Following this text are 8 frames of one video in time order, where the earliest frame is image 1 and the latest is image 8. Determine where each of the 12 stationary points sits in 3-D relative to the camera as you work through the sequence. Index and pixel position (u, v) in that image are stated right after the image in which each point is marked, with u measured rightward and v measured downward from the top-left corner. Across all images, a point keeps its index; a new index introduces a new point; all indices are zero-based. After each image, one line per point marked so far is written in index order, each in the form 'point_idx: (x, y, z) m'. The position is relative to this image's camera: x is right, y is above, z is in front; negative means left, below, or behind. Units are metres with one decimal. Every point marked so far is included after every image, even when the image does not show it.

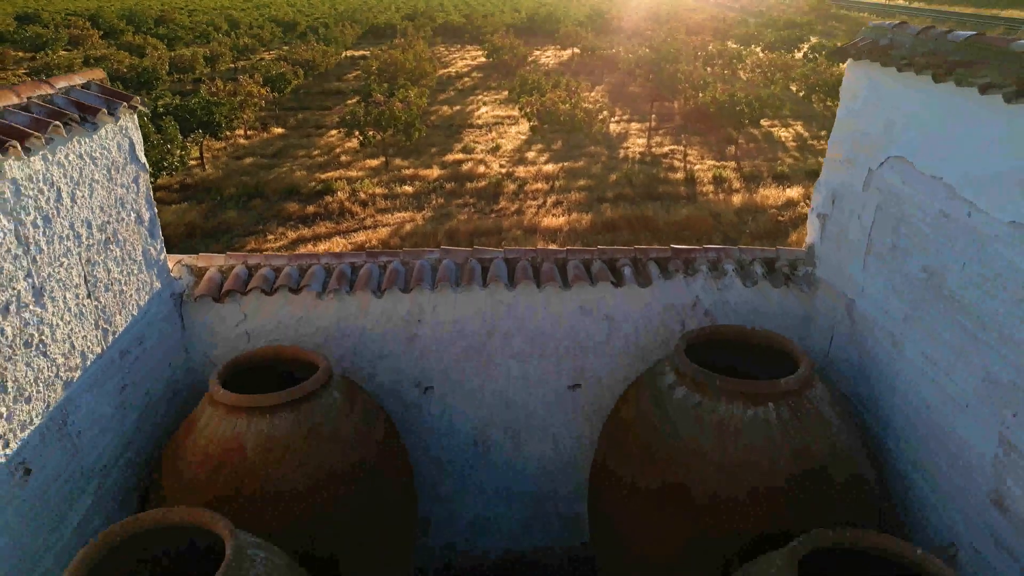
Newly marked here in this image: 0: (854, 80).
0: (+1.6, +1.0, +3.5) m
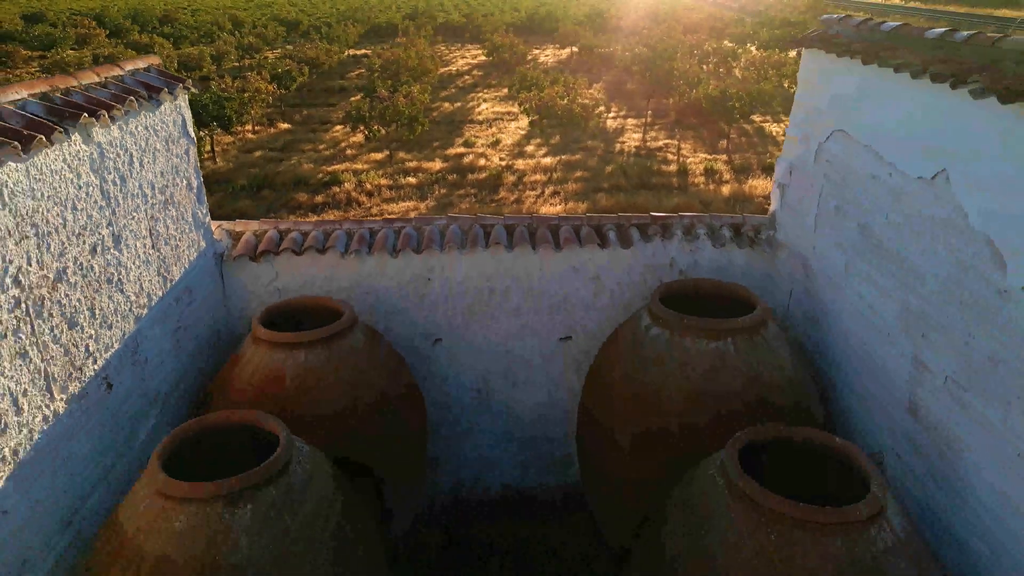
0: (+1.6, +1.2, +4.1) m
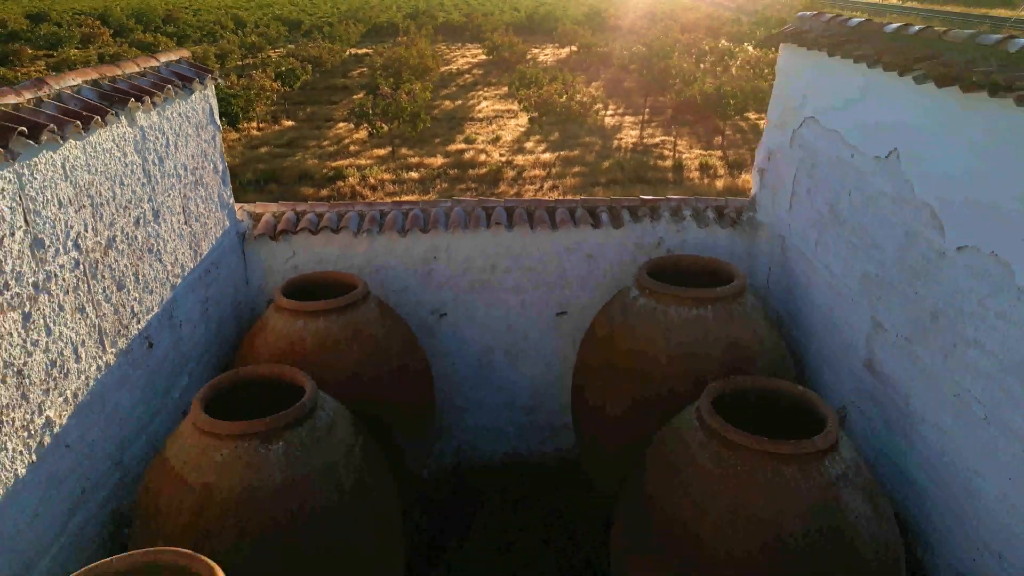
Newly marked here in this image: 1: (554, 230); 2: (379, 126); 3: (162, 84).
0: (+1.6, +1.3, +4.4) m
1: (+0.3, +0.4, +4.7) m
2: (-2.9, +3.5, +16.2) m
3: (-1.7, +1.0, +3.7) m
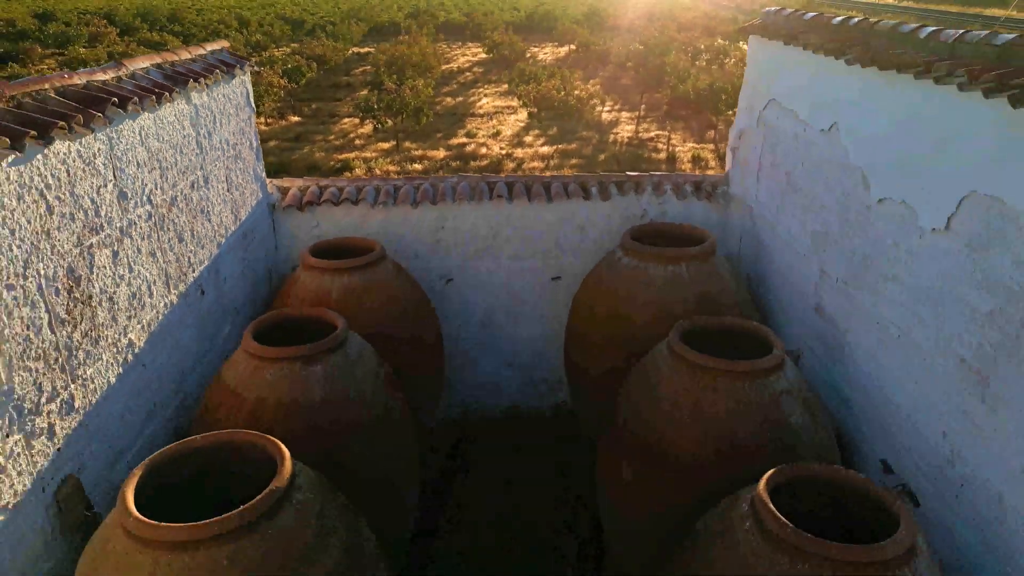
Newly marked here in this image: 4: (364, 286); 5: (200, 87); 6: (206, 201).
0: (+1.6, +1.6, +5.0) m
1: (+0.3, +0.6, +5.3) m
2: (-2.9, +3.8, +16.8) m
3: (-1.7, +1.2, +4.2) m
4: (-0.9, 0.0, +4.6) m
5: (-1.7, +1.1, +4.0) m
6: (-1.7, +0.5, +4.1) m
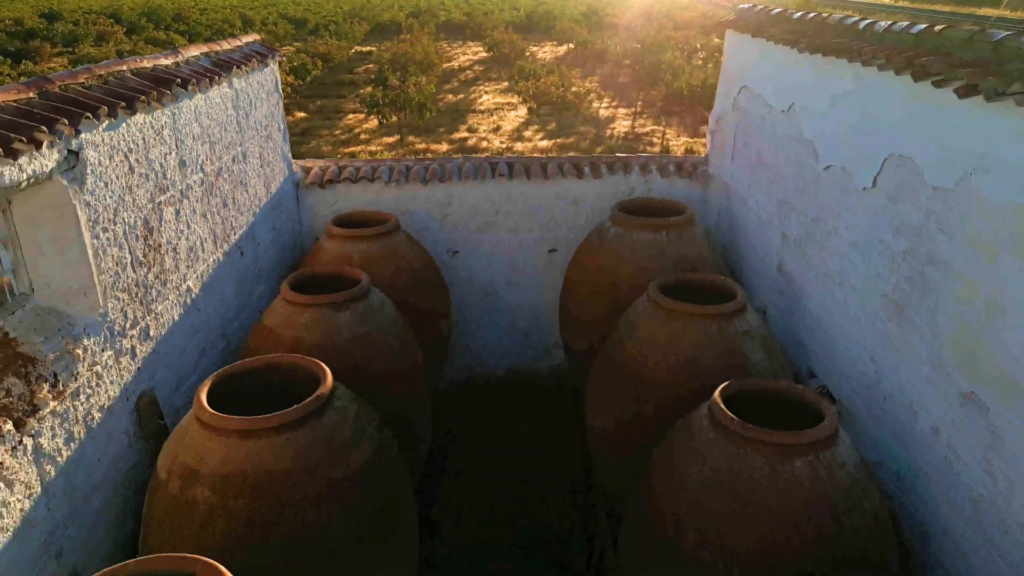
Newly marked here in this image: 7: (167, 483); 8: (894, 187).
0: (+1.6, +1.8, +5.6) m
1: (+0.3, +0.9, +5.9) m
2: (-2.9, +4.0, +17.4) m
3: (-1.7, +1.5, +4.8) m
4: (-0.9, +0.2, +5.1) m
5: (-1.7, +1.3, +4.6) m
6: (-1.7, +0.7, +4.7) m
7: (-1.4, -0.8, +3.0) m
8: (+1.7, +0.4, +3.3) m
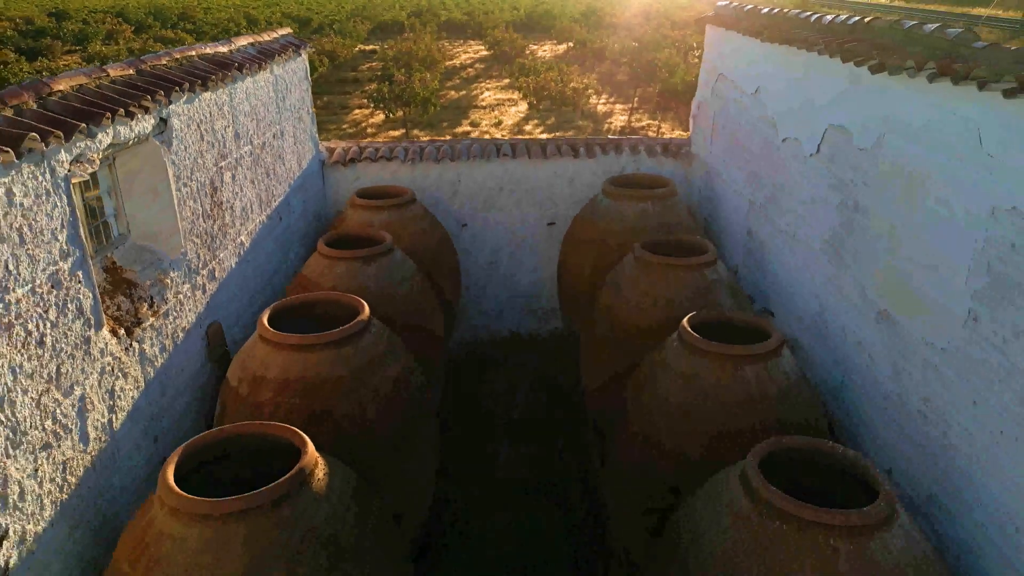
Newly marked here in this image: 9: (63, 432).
0: (+1.7, +2.1, +6.3) m
1: (+0.3, +1.1, +6.6) m
2: (-2.9, +4.3, +18.1) m
3: (-1.7, +1.8, +5.5) m
4: (-0.9, +0.5, +5.8) m
5: (-1.6, +1.6, +5.2) m
6: (-1.6, +1.0, +5.4) m
7: (-1.4, -0.5, +3.7) m
8: (+1.7, +0.7, +3.9) m
9: (-1.6, -0.5, +2.7) m
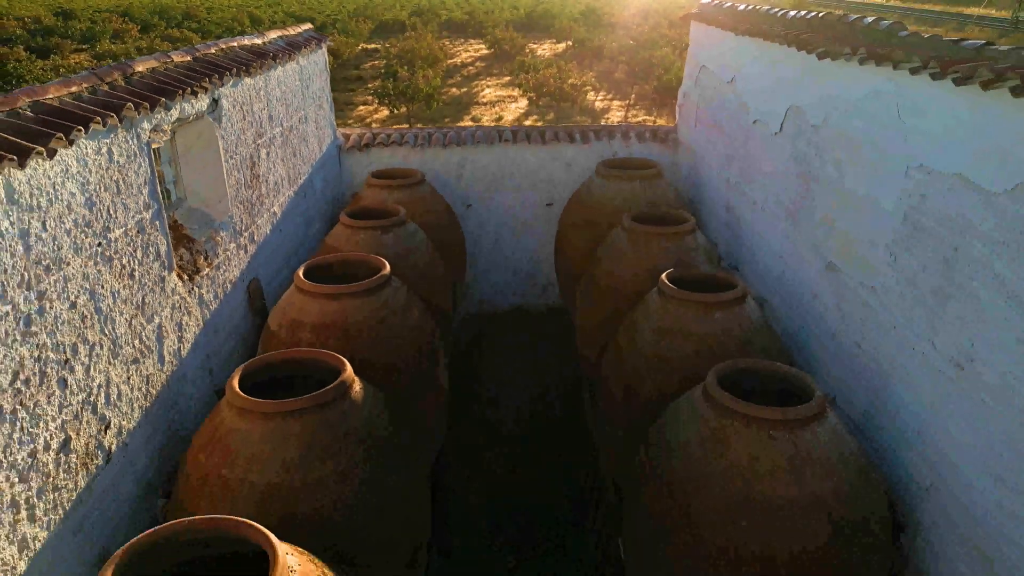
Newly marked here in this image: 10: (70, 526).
0: (+1.7, +2.3, +6.9) m
1: (+0.3, +1.4, +7.2) m
2: (-2.9, +4.5, +18.6) m
3: (-1.7, +2.0, +6.1) m
4: (-0.9, +0.8, +6.4) m
5: (-1.6, +1.8, +5.8) m
6: (-1.6, +1.2, +5.9) m
7: (-1.3, -0.3, +4.3) m
8: (+1.7, +1.0, +4.5) m
9: (-1.6, -0.3, +3.3) m
10: (-1.6, -0.9, +2.7) m
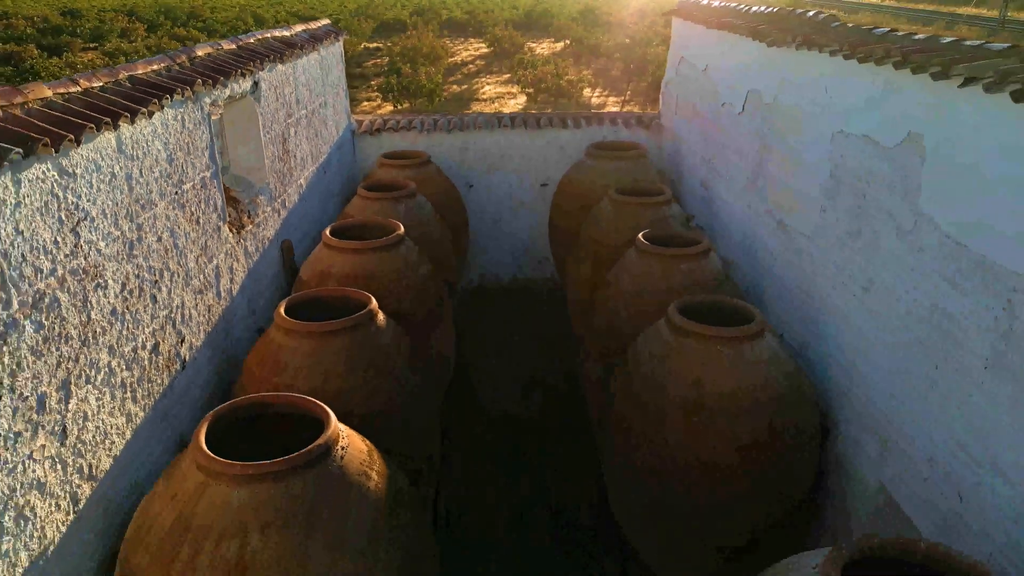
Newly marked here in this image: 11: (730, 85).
0: (+1.7, +2.6, +7.6) m
1: (+0.3, +1.7, +7.9) m
2: (-2.9, +4.8, +19.4) m
3: (-1.7, +2.3, +6.8) m
4: (-0.9, +1.1, +7.1) m
5: (-1.6, +2.1, +6.5) m
6: (-1.7, +1.5, +6.7) m
7: (-1.4, 0.0, +5.0) m
8: (+1.7, +1.3, +5.2) m
9: (-1.6, 0.0, +4.0) m
10: (-1.6, -0.6, +3.4) m
11: (+1.7, +1.6, +5.8) m
